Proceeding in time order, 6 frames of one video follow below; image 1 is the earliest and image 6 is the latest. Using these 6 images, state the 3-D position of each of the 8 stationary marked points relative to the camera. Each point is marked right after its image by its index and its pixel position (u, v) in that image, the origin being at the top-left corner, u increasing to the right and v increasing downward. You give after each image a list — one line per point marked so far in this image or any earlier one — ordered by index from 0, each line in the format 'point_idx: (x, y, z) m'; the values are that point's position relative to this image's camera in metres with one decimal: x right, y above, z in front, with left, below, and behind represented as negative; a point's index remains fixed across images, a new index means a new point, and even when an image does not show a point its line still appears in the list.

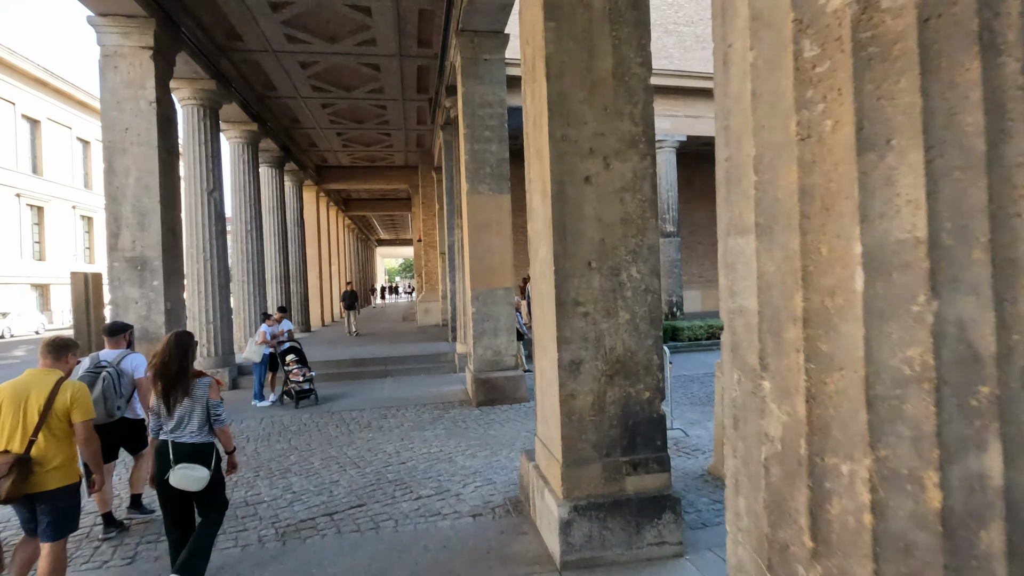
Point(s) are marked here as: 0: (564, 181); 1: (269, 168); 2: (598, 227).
0: (+0.3, +0.7, +3.6) m
1: (-7.6, +3.7, +16.7) m
2: (+0.6, +0.4, +3.7) m
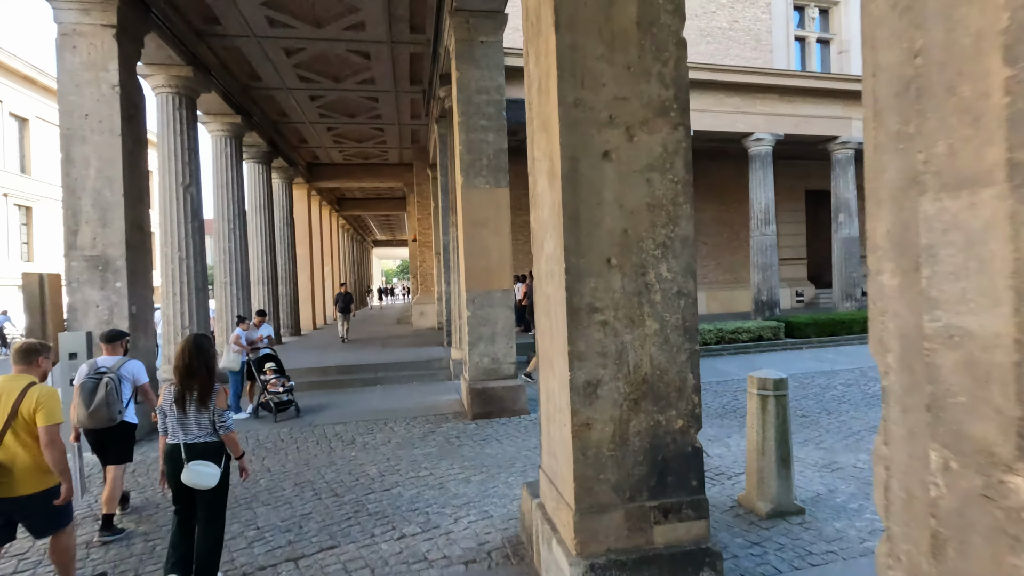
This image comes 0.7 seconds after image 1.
0: (+0.3, +0.7, +2.9) m
1: (-7.7, +3.7, +15.9) m
2: (+0.6, +0.4, +2.9) m
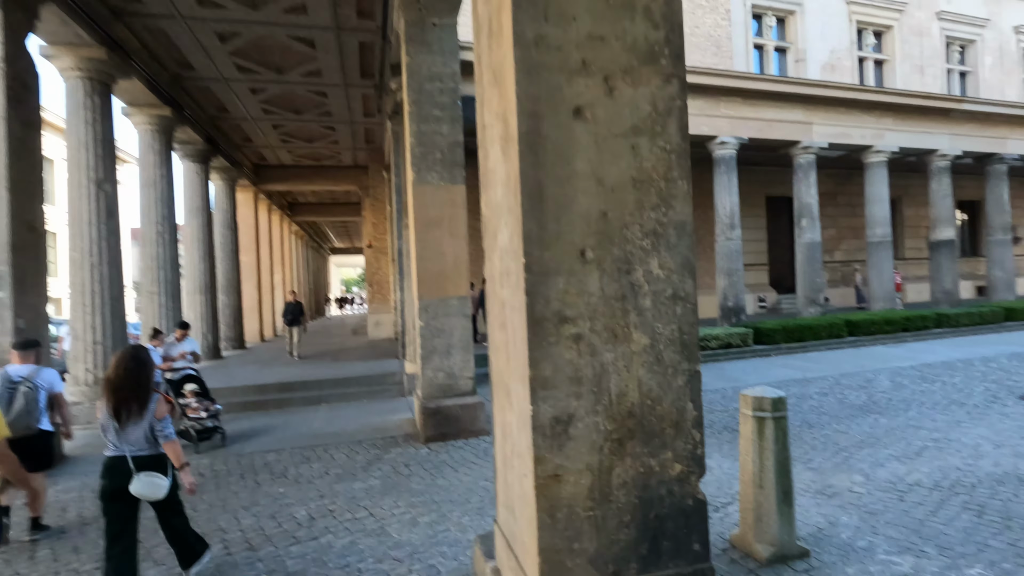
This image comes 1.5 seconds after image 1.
0: (+0.1, +0.7, +2.1) m
1: (-8.8, +3.4, +14.6) m
2: (+0.3, +0.4, +2.2) m
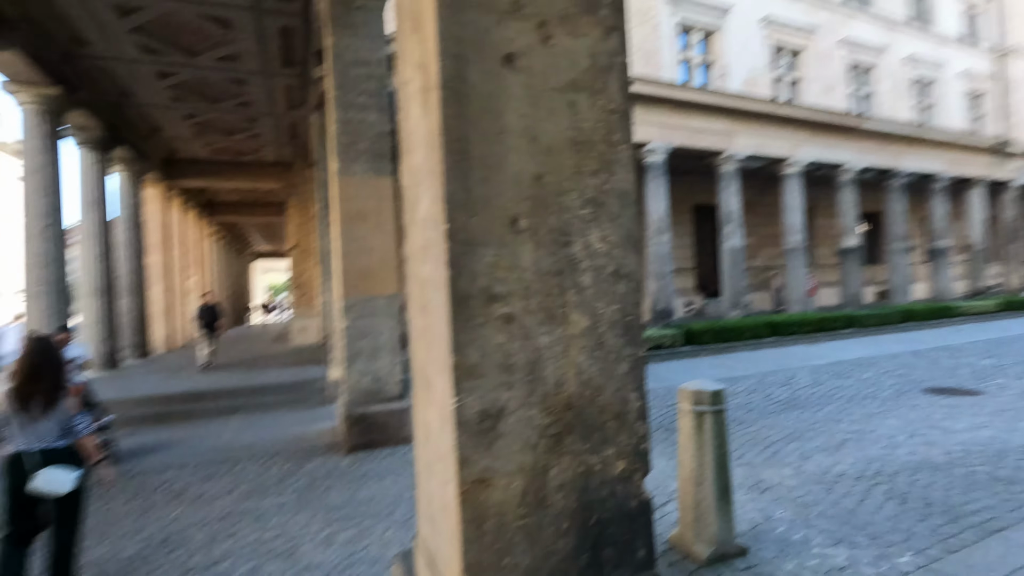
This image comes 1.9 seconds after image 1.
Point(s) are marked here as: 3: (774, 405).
0: (-0.2, +0.8, +1.8) m
1: (-10.5, +3.4, +13.2) m
2: (+0.1, +0.5, +1.9) m
3: (+4.1, -1.8, +8.3) m
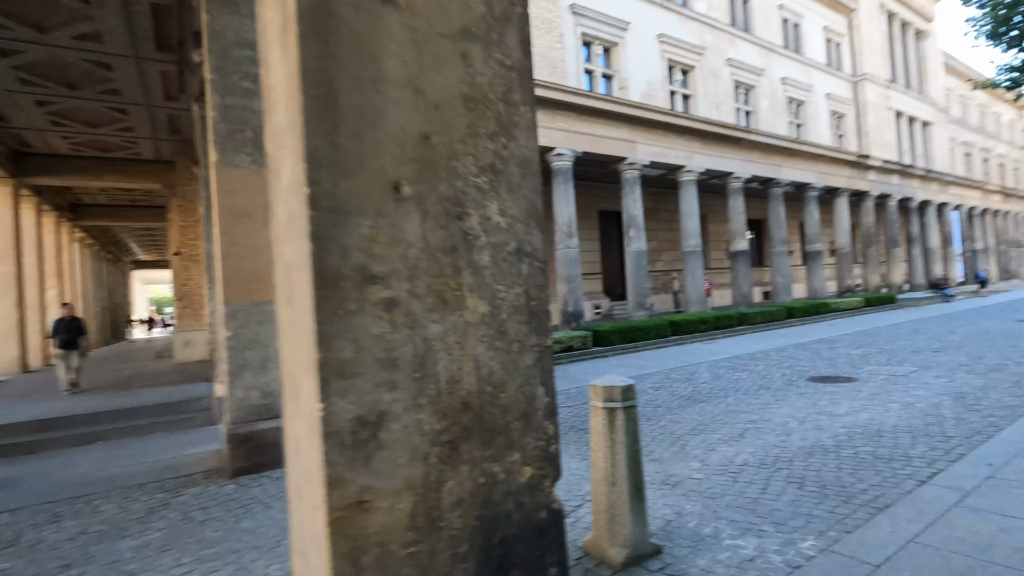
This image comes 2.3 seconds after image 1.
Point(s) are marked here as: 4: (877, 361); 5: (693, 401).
0: (-0.5, +0.9, +1.5) m
1: (-12.6, +3.1, +11.1) m
2: (-0.3, +0.6, +1.6) m
3: (+2.7, -1.8, +8.5) m
4: (+7.5, -1.5, +11.0) m
5: (+2.8, -1.8, +8.4) m
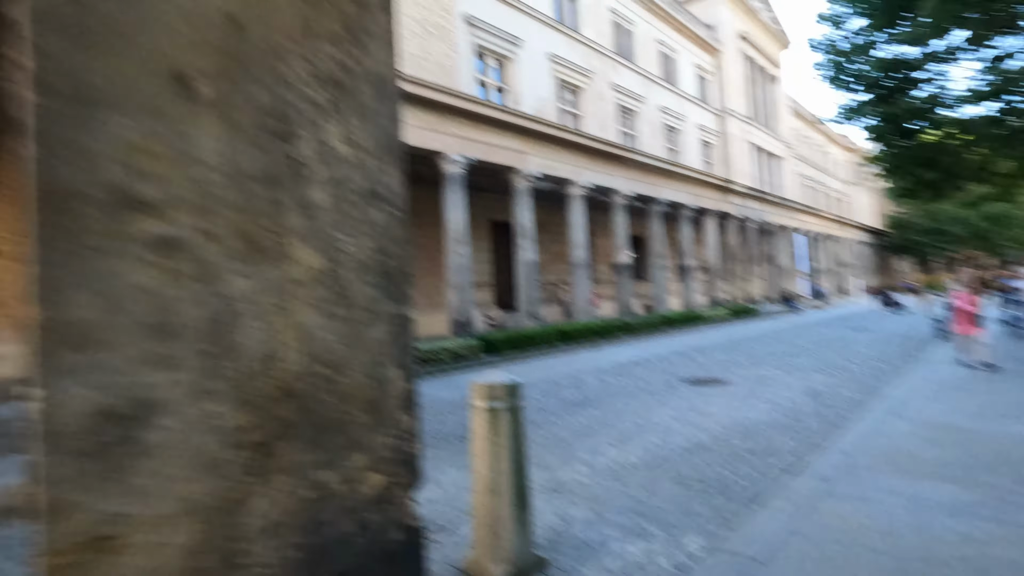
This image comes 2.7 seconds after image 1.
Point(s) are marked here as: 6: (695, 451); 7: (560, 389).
0: (-0.8, +1.0, +1.0) m
1: (-14.6, +3.1, +8.1) m
2: (-0.6, +0.7, +1.2) m
3: (+0.9, -1.9, +8.5) m
4: (+5.1, -1.7, +11.9) m
5: (+1.1, -1.9, +8.4) m
6: (+1.9, -1.7, +5.5) m
7: (+0.9, -1.9, +9.8) m
